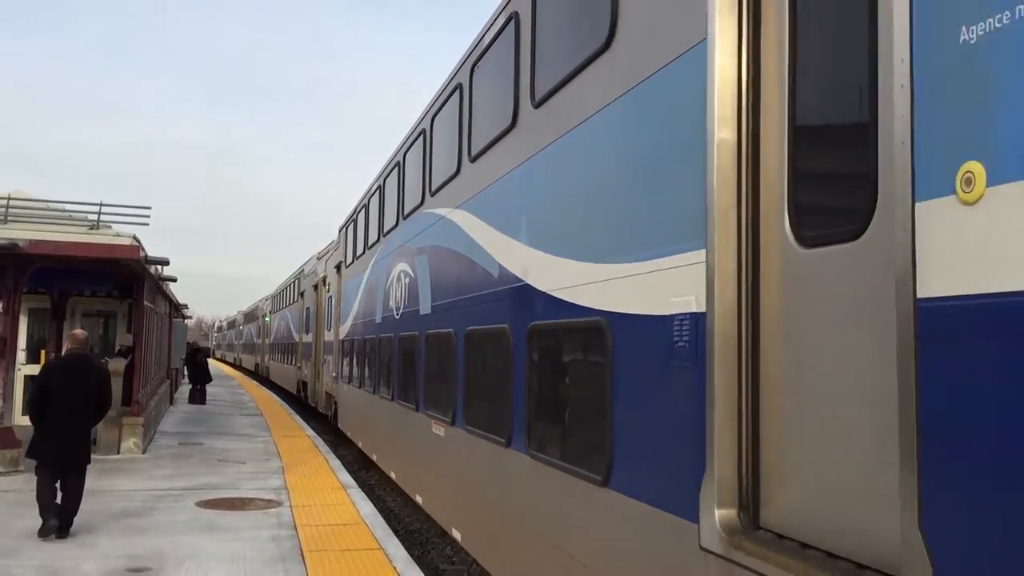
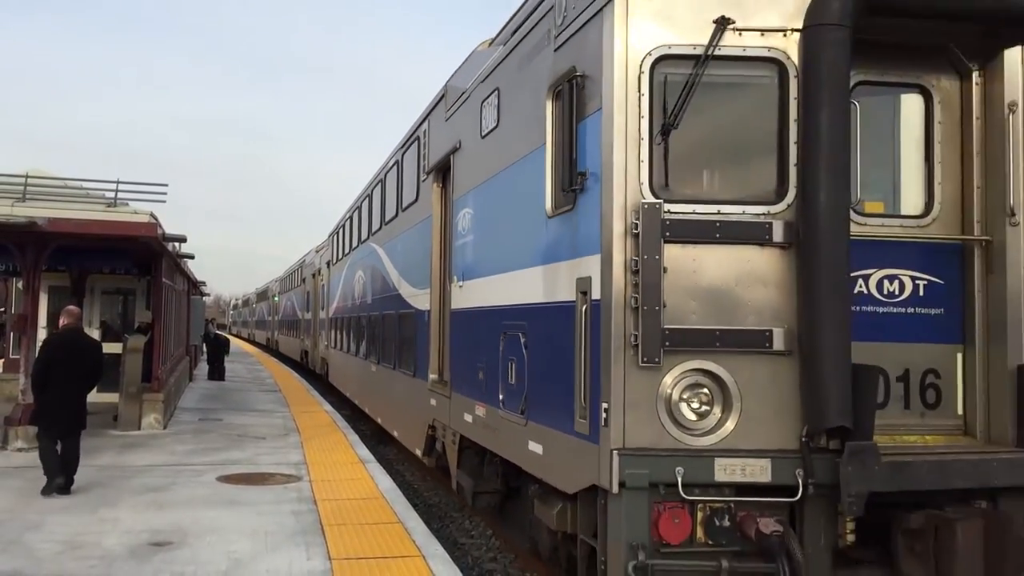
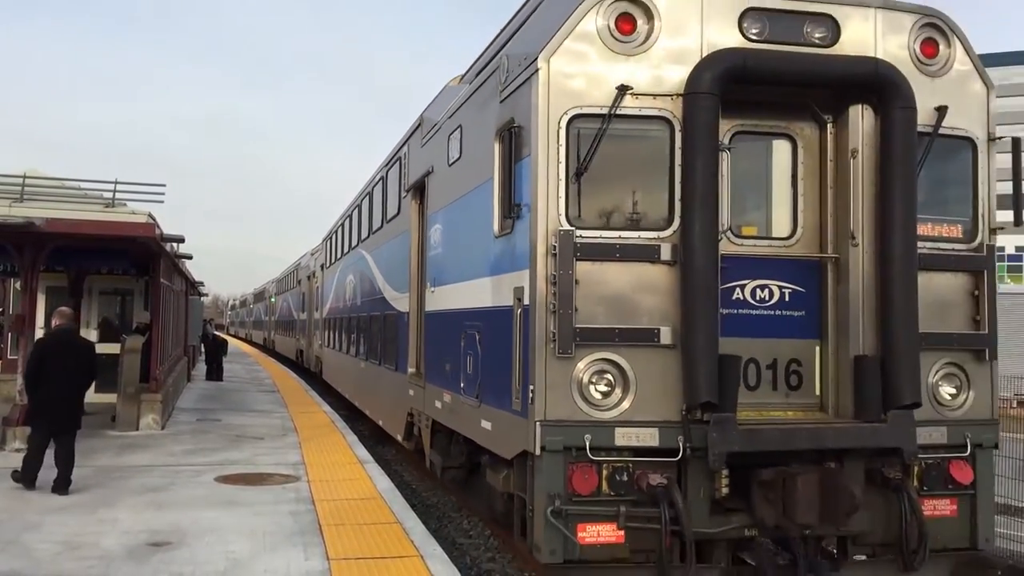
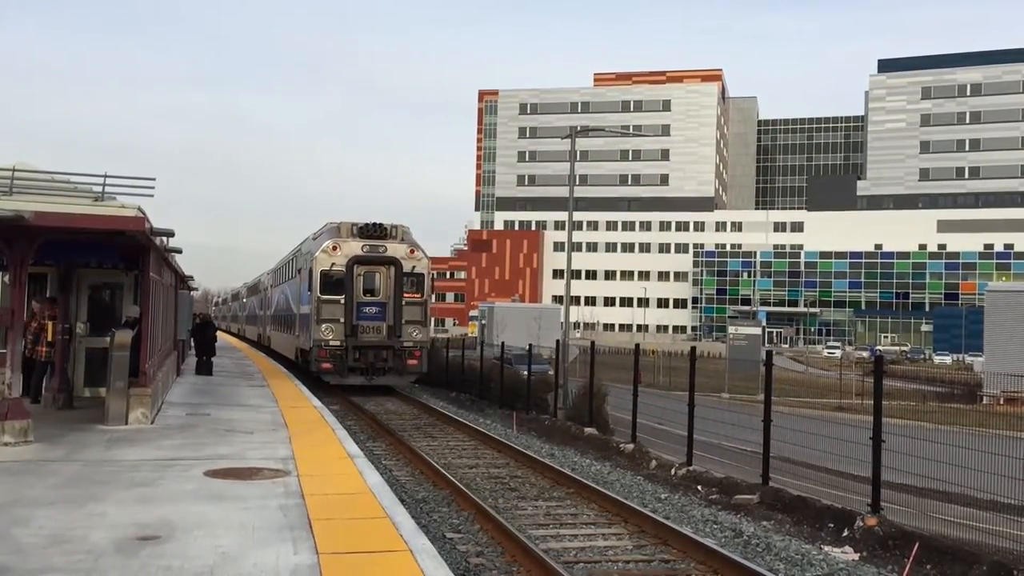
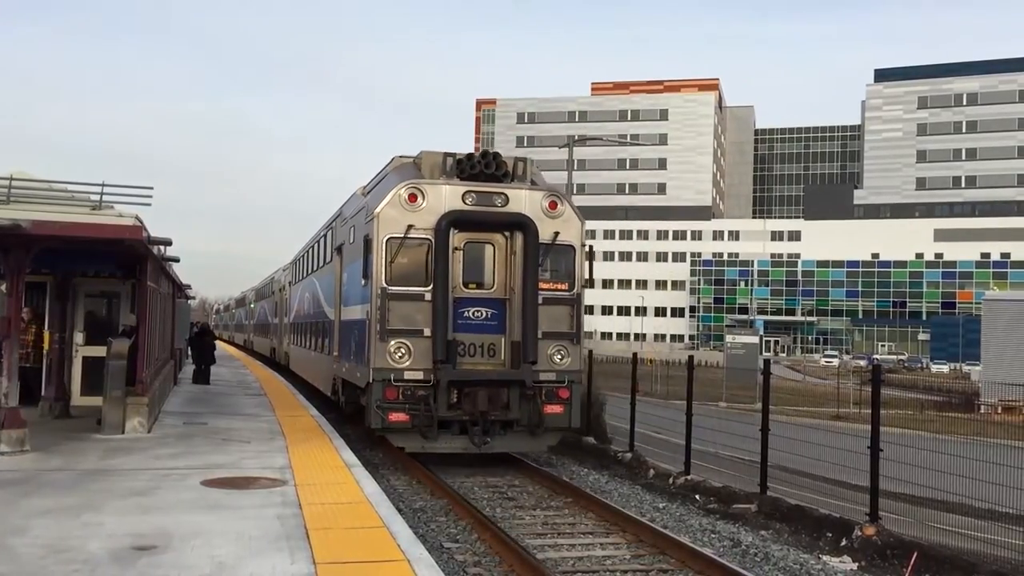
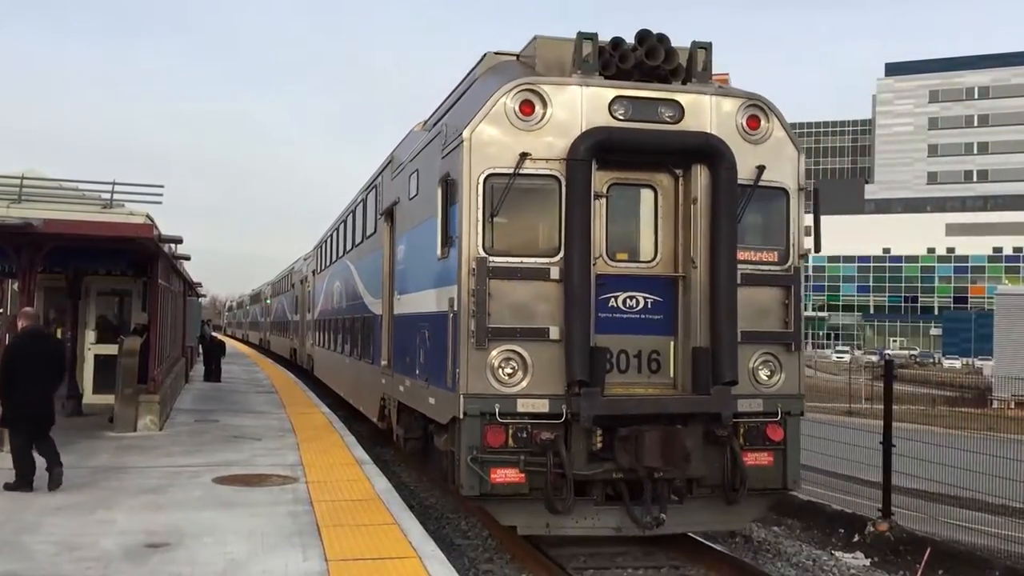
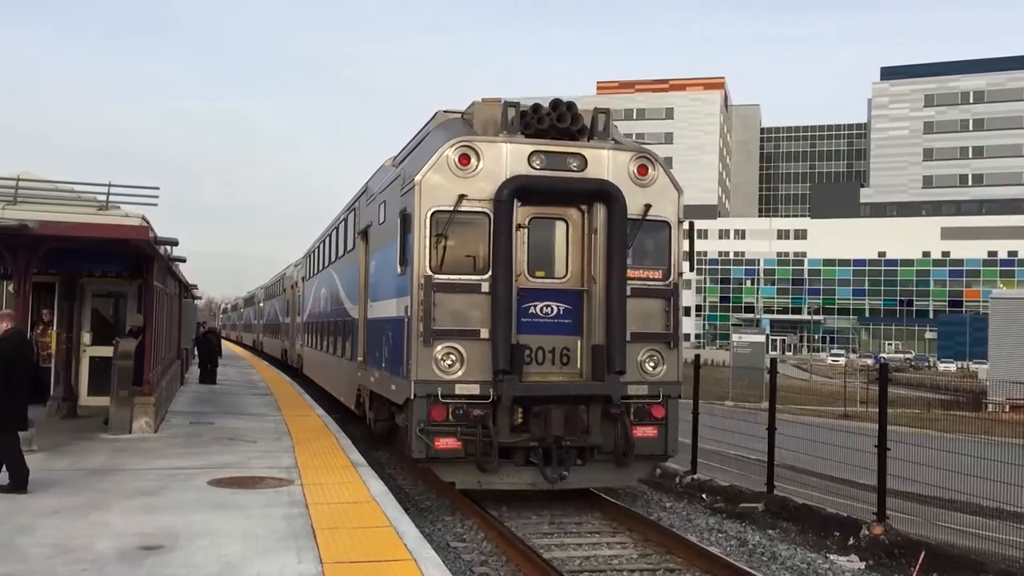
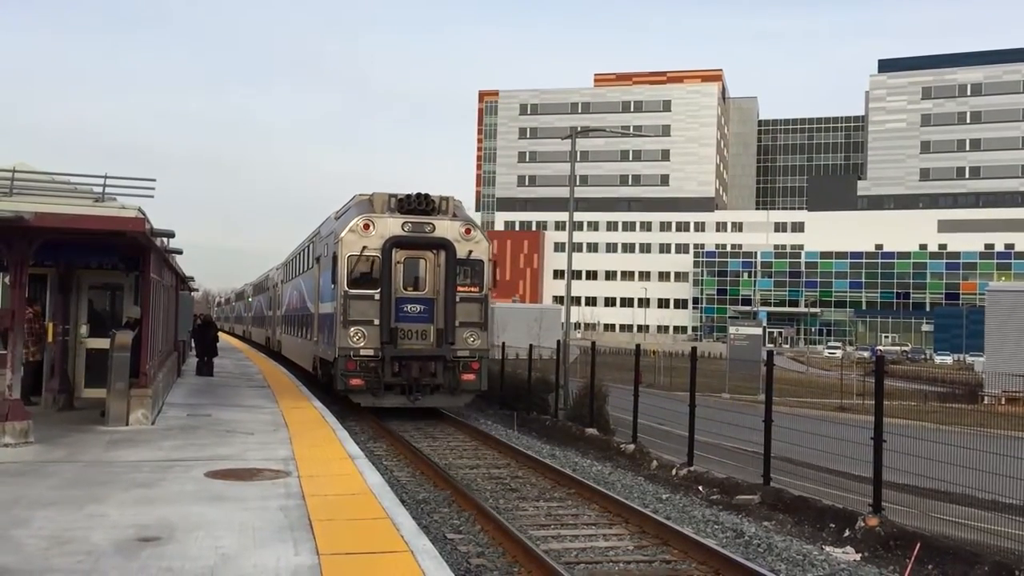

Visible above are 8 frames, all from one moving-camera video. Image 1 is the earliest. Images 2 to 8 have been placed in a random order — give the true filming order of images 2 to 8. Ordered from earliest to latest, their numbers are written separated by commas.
2, 3, 6, 7, 5, 8, 4
